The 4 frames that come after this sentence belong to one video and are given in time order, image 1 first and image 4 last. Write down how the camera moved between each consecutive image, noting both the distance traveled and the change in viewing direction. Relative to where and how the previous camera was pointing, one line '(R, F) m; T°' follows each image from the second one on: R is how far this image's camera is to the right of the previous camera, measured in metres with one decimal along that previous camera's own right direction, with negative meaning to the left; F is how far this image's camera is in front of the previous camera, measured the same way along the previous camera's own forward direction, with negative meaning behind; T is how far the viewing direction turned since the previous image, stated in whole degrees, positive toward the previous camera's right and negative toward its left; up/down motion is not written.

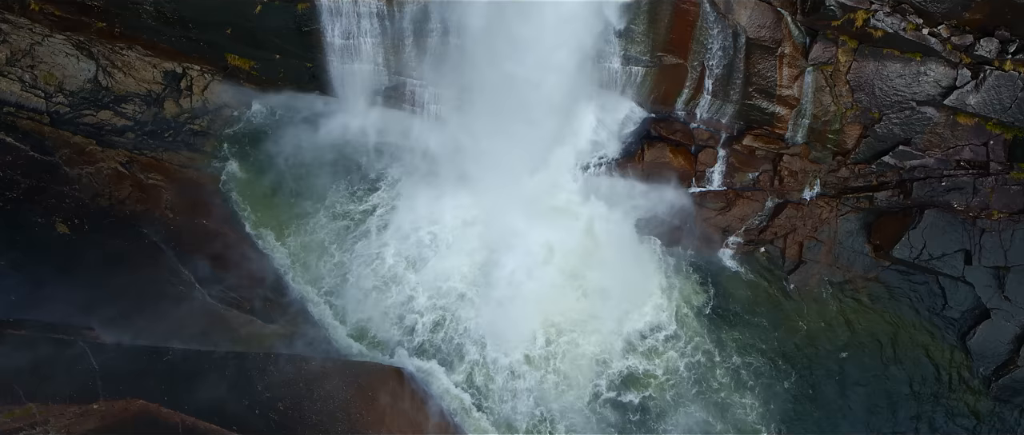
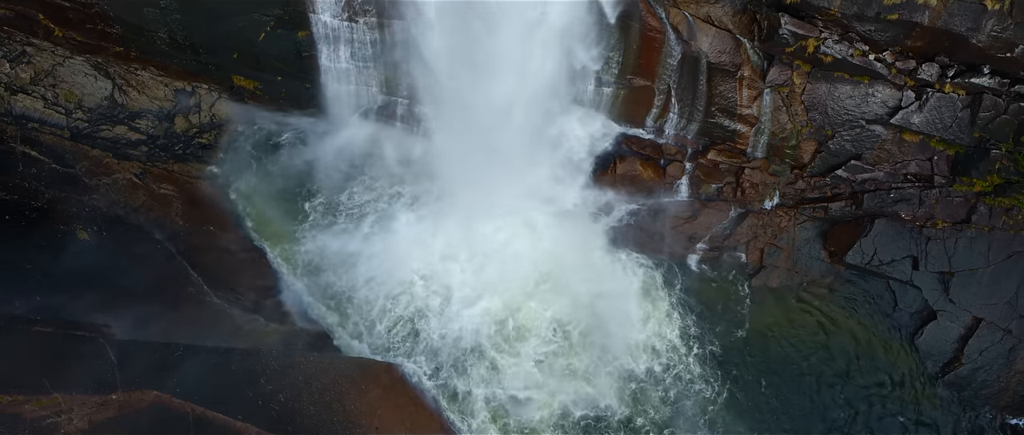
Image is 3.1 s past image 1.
(+0.4, -1.0) m; 0°
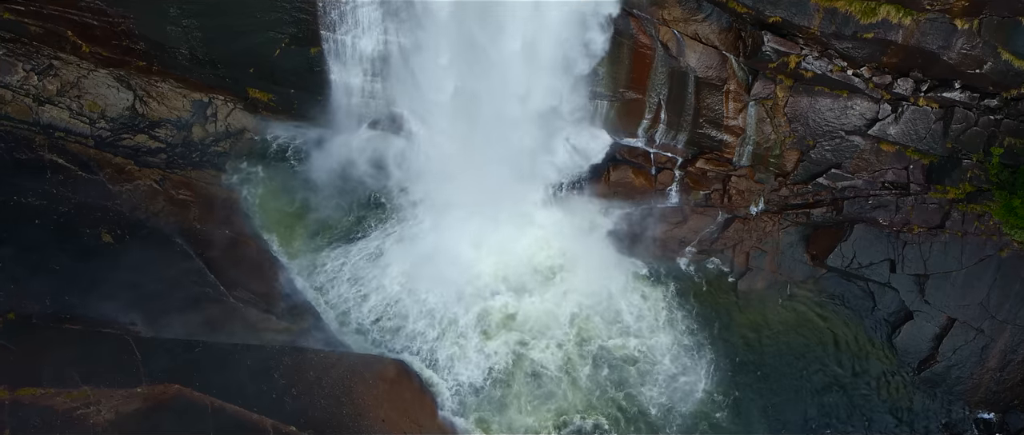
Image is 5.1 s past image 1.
(0.0, -0.7) m; 0°
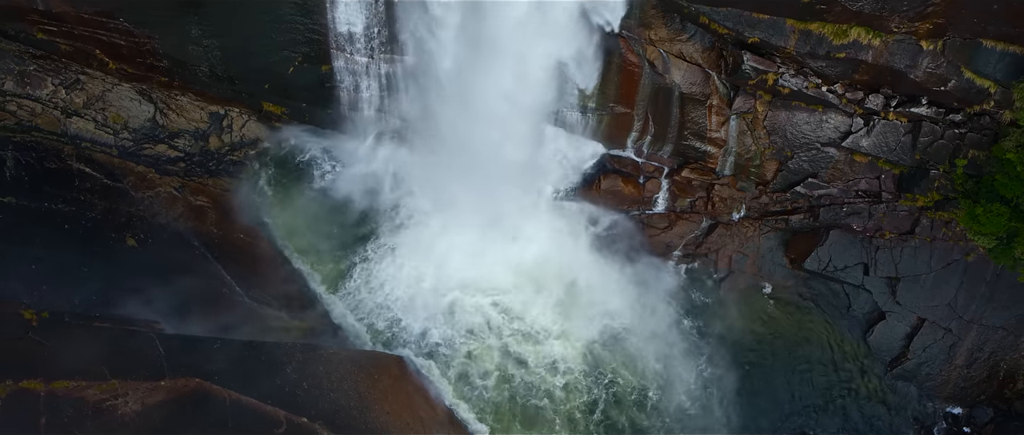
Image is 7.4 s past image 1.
(+0.1, -0.9) m; 0°
